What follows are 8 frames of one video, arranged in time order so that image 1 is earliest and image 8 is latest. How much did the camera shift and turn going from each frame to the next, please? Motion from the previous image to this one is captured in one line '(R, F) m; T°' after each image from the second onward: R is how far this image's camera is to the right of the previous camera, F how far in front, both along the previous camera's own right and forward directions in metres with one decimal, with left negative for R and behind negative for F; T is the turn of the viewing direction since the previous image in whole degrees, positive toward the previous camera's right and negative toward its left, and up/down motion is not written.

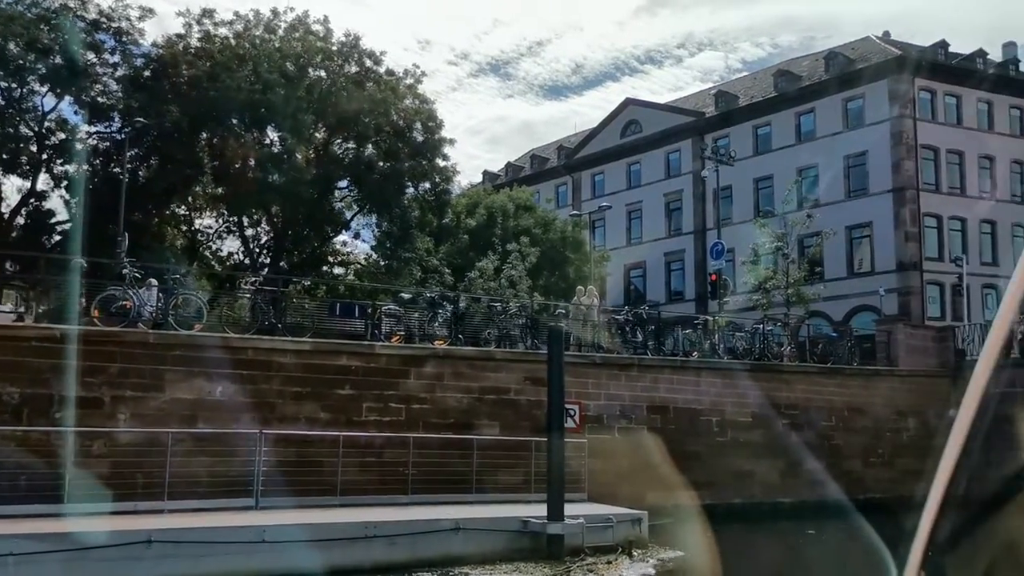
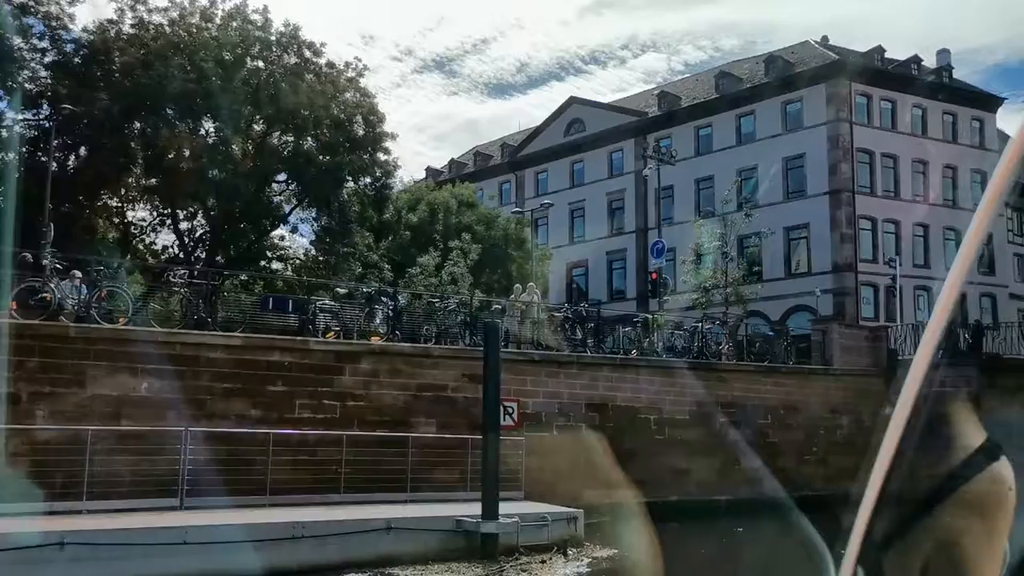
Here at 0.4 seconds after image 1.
(+0.2, -0.1) m; +3°
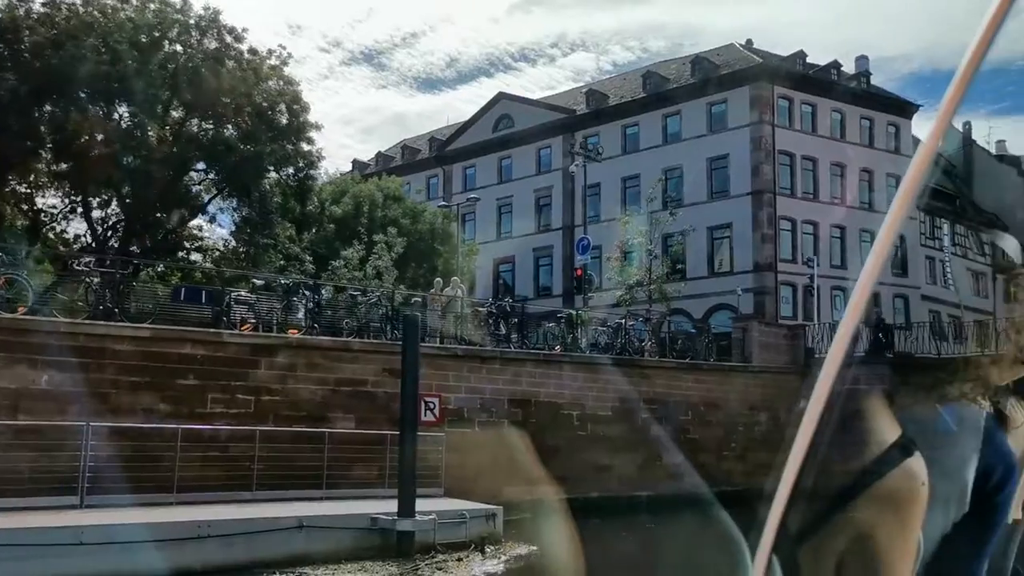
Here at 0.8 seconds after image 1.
(+0.1, +0.2) m; +4°
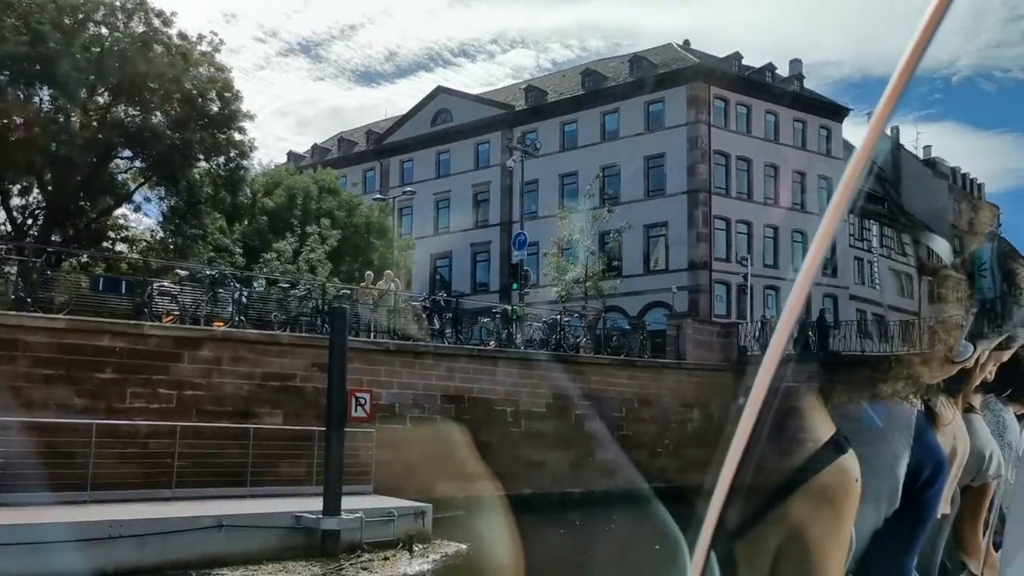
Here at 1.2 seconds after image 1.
(+0.1, +0.2) m; +4°
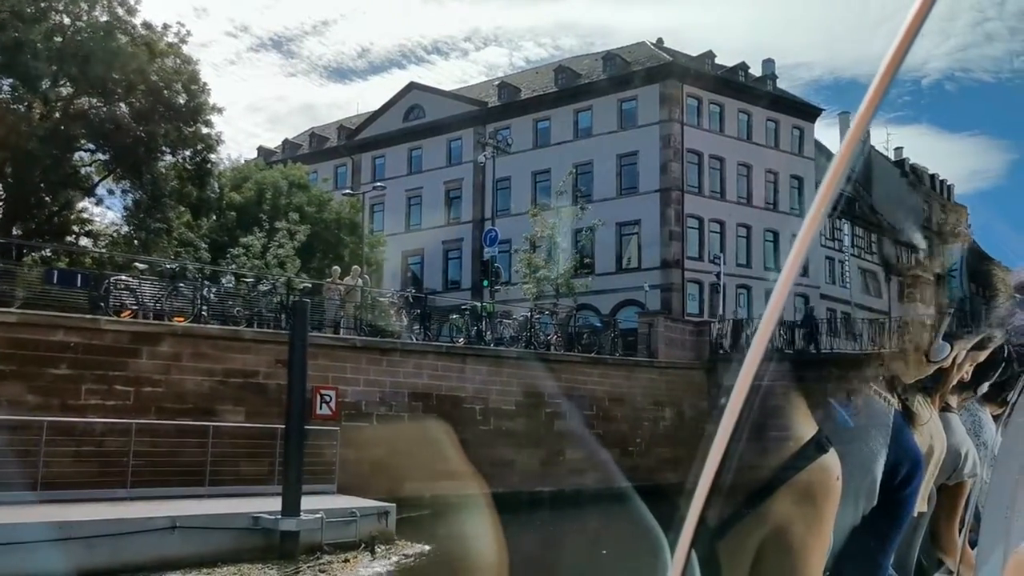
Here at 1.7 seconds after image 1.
(+0.1, +0.3) m; +2°
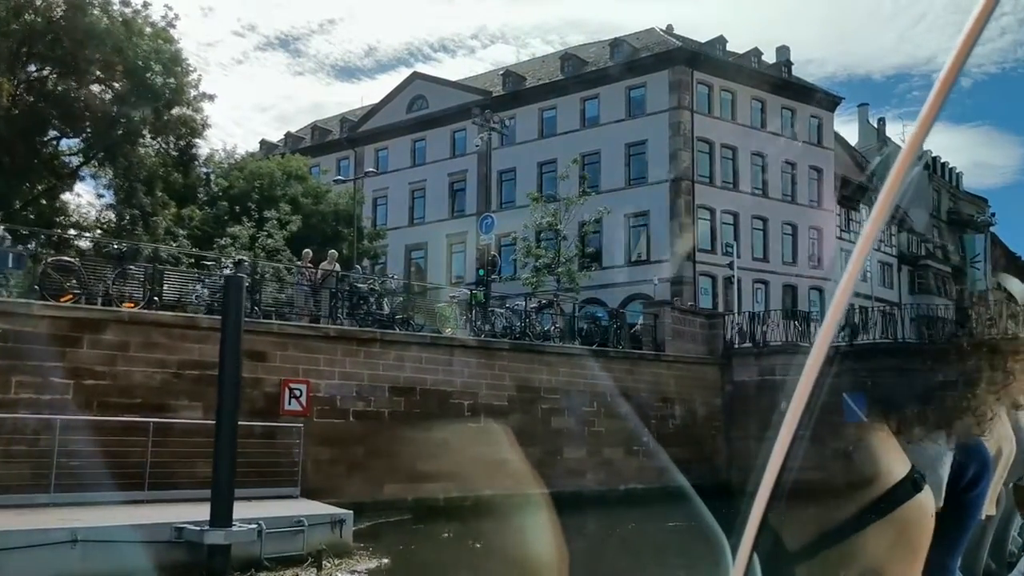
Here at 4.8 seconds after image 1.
(+0.3, +1.4) m; -1°
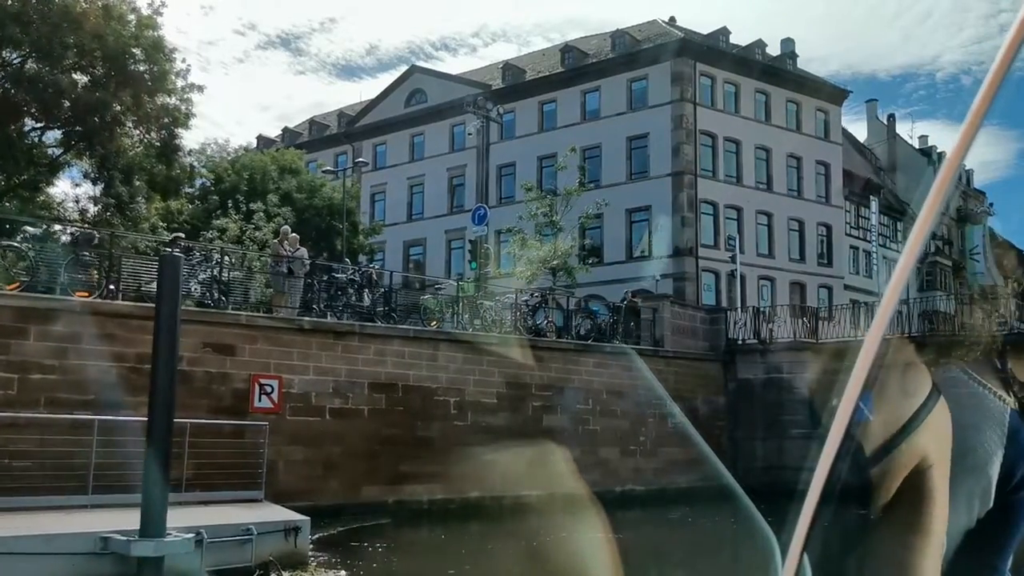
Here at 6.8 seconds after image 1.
(+0.2, +0.9) m; 0°
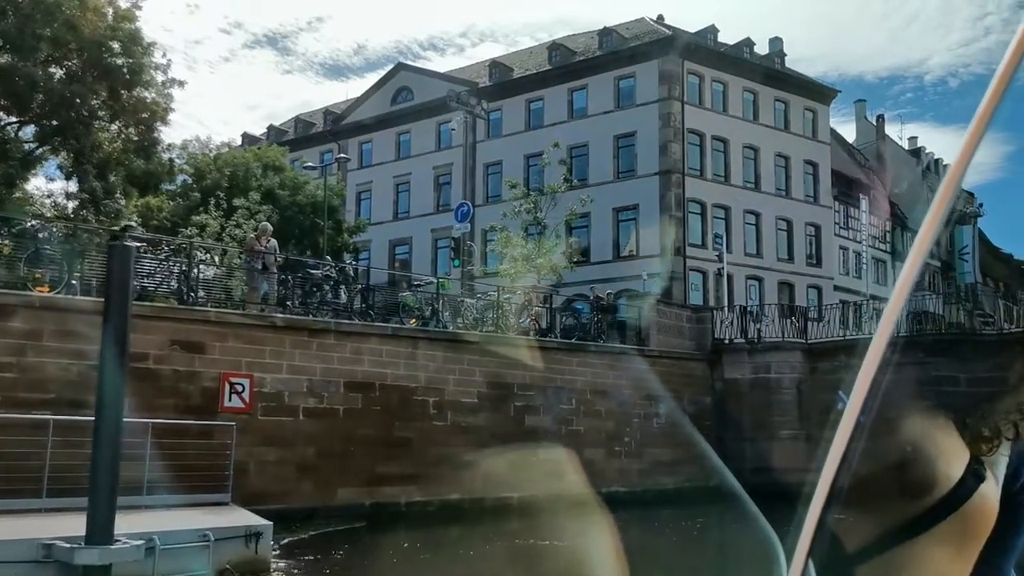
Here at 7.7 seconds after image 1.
(+0.1, +0.4) m; +1°
